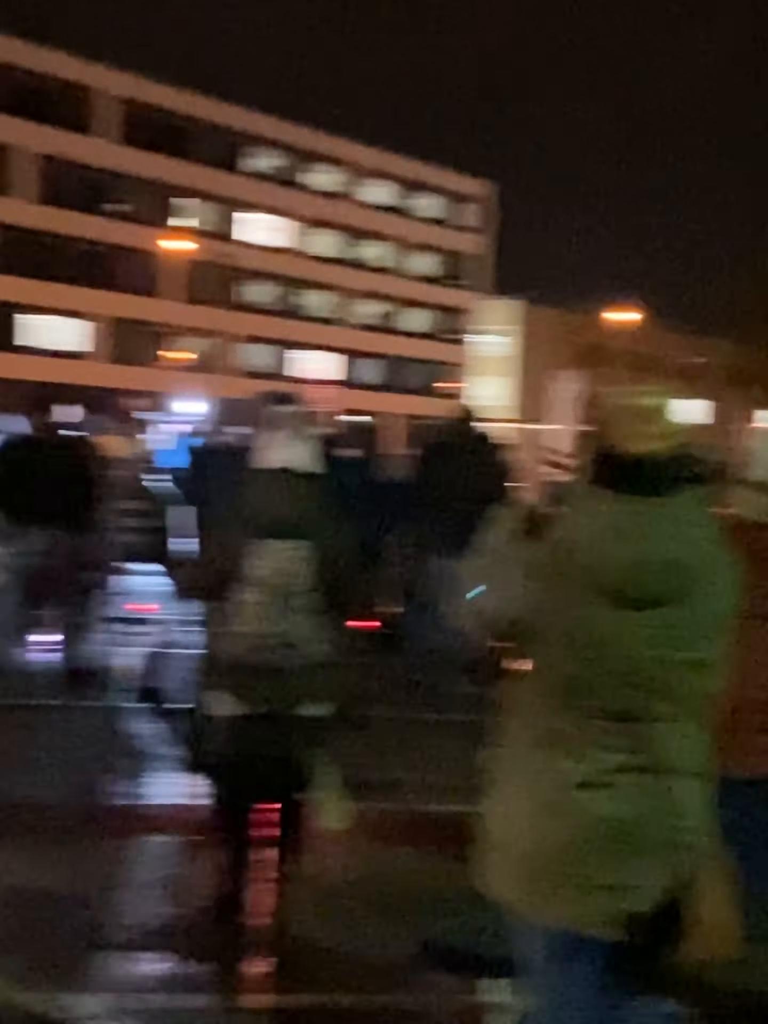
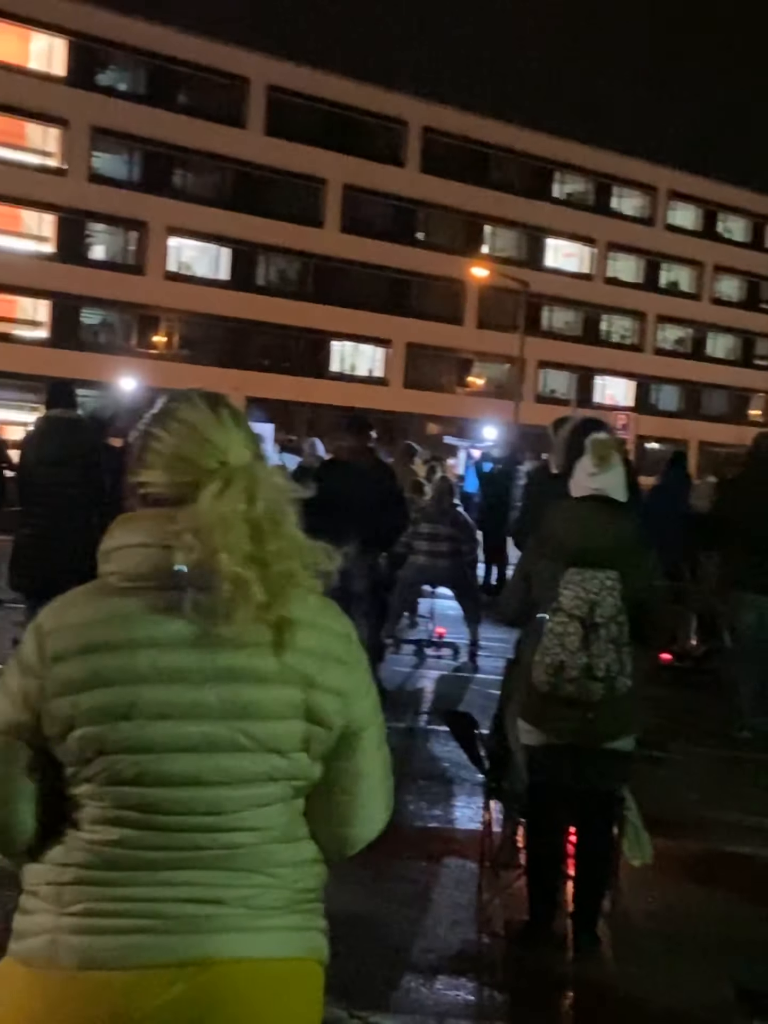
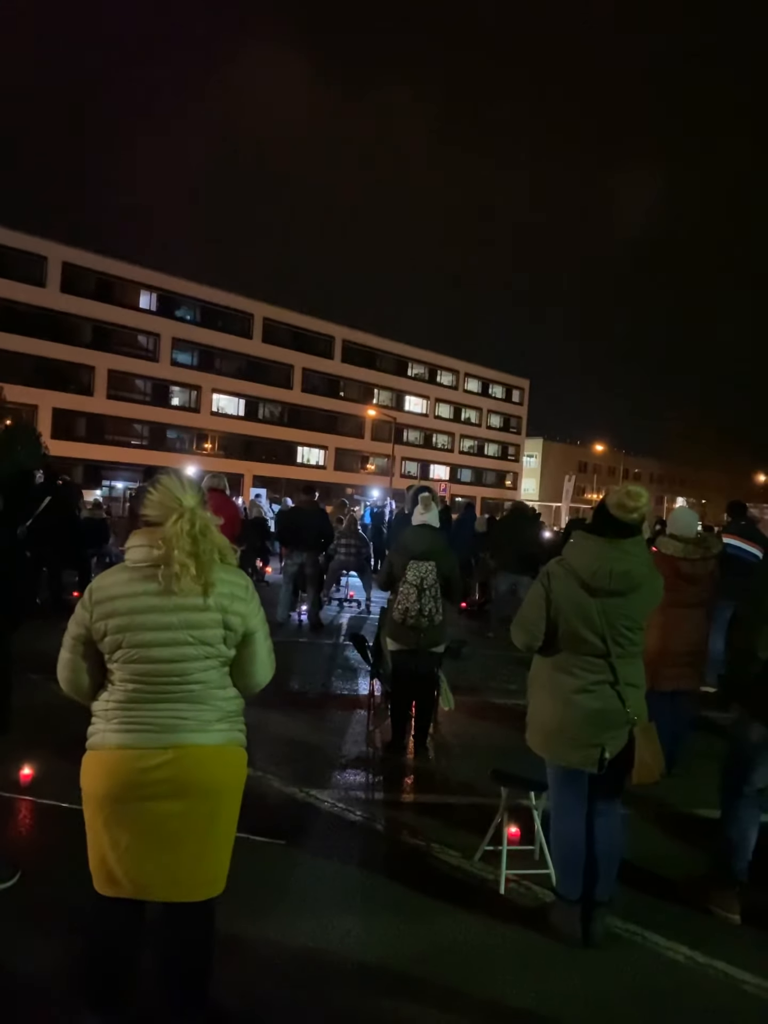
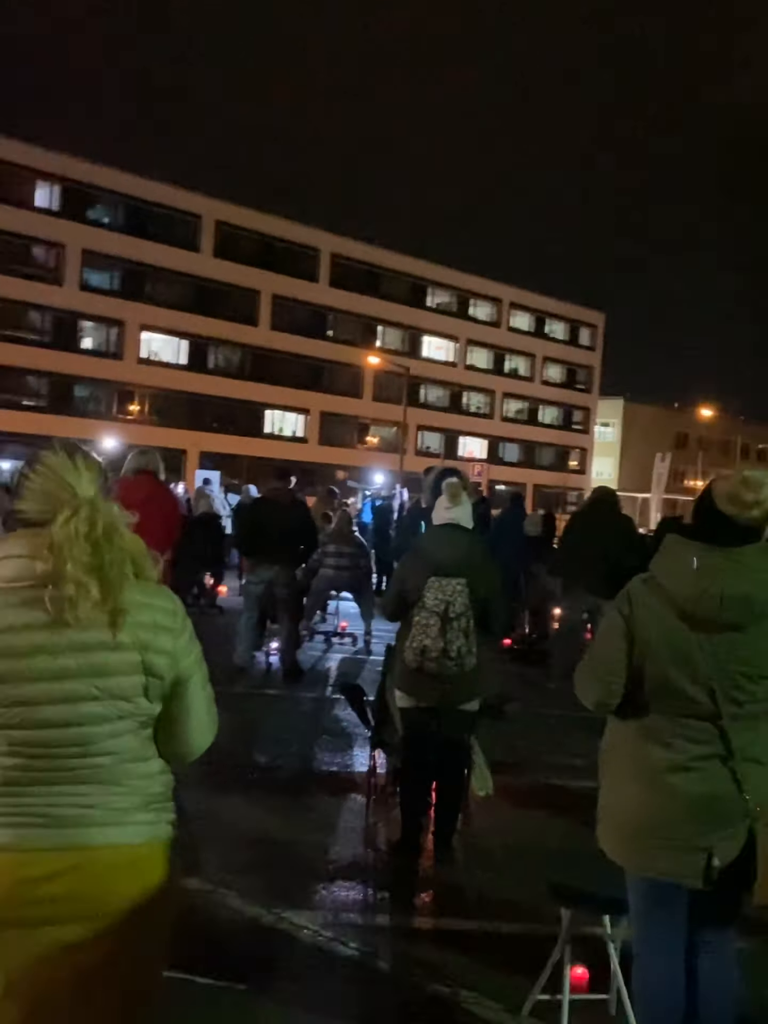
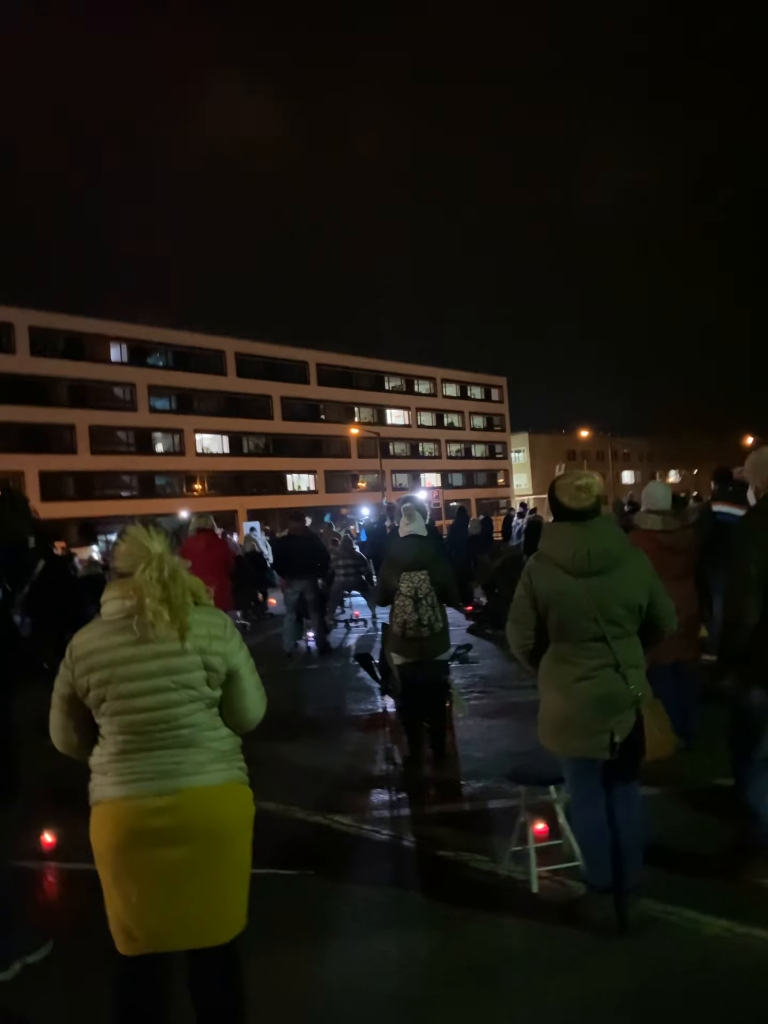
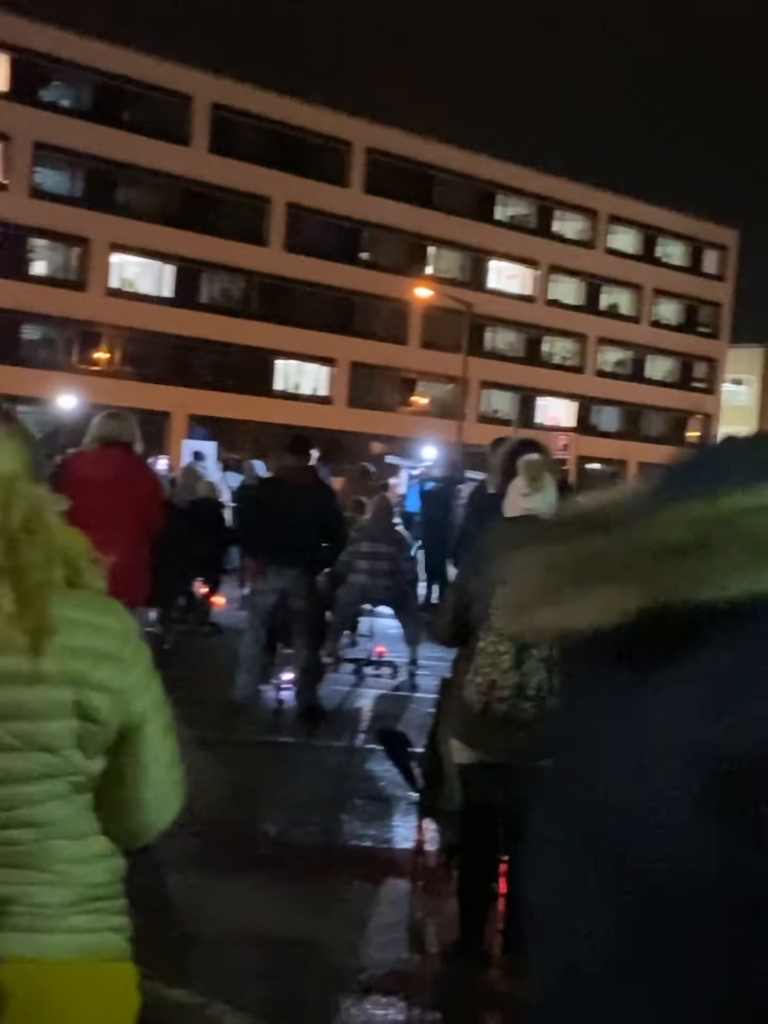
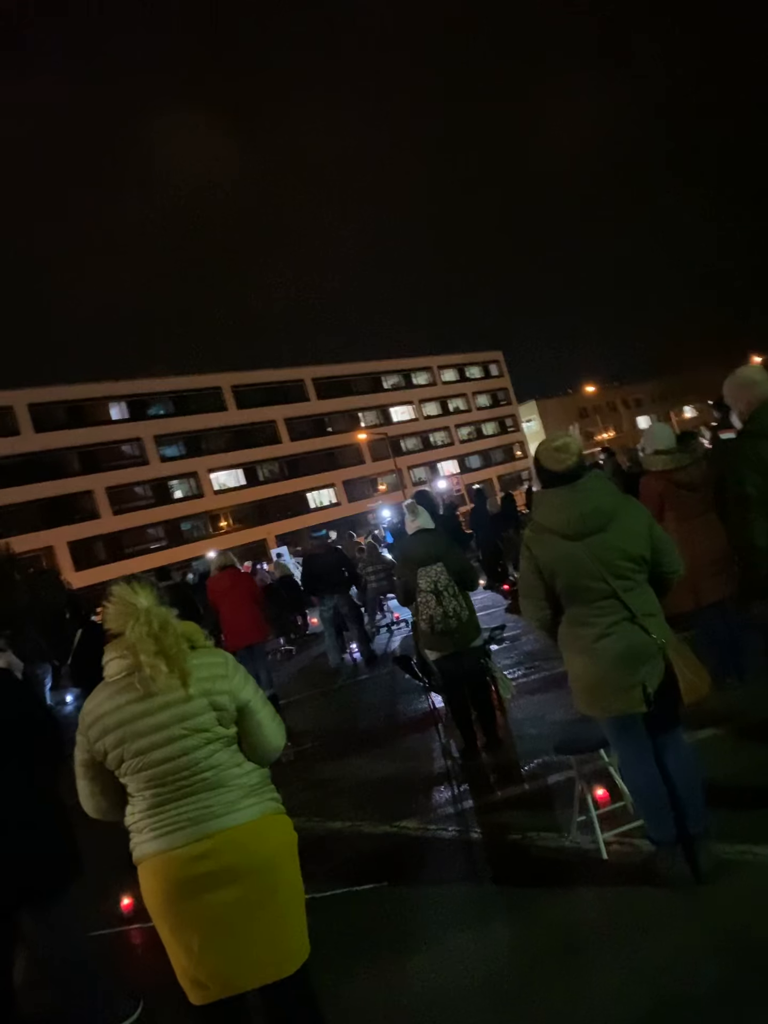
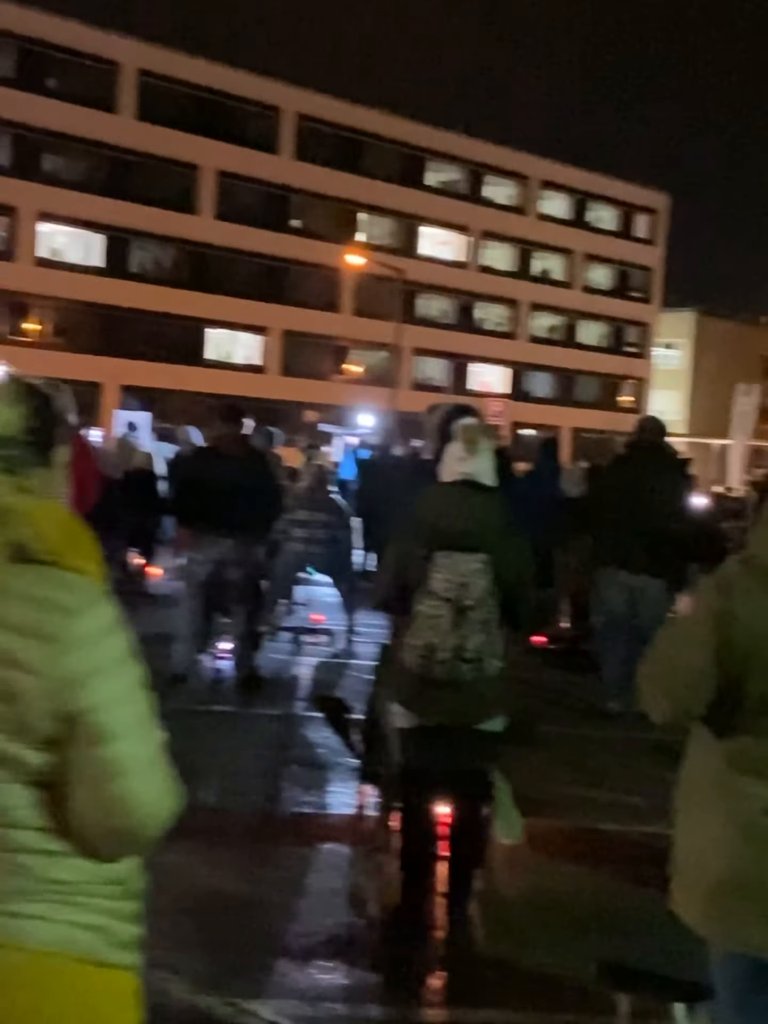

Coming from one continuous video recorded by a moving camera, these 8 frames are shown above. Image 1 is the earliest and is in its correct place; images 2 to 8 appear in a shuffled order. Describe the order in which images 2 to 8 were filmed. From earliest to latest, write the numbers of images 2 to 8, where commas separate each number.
8, 2, 6, 4, 3, 5, 7
